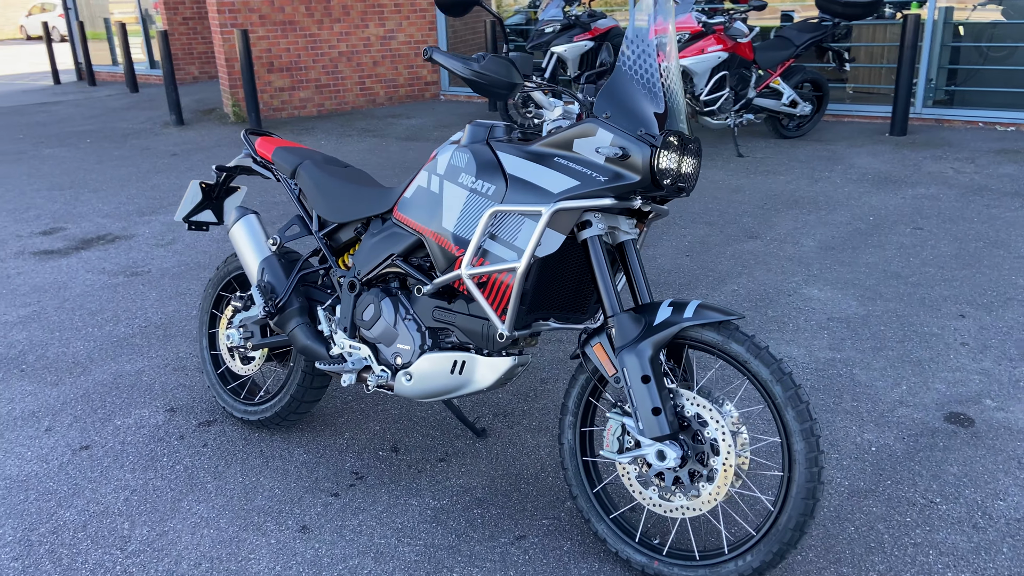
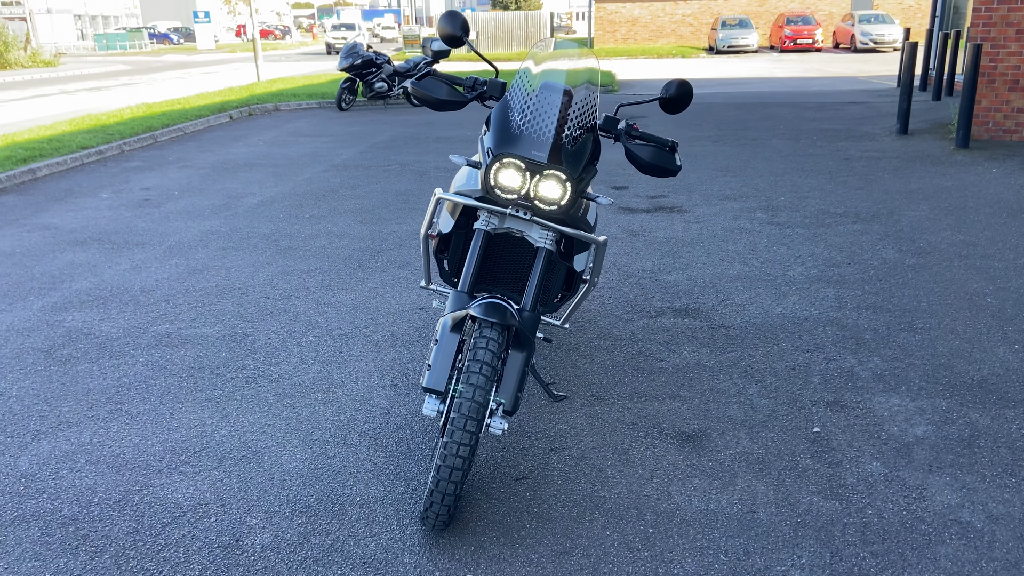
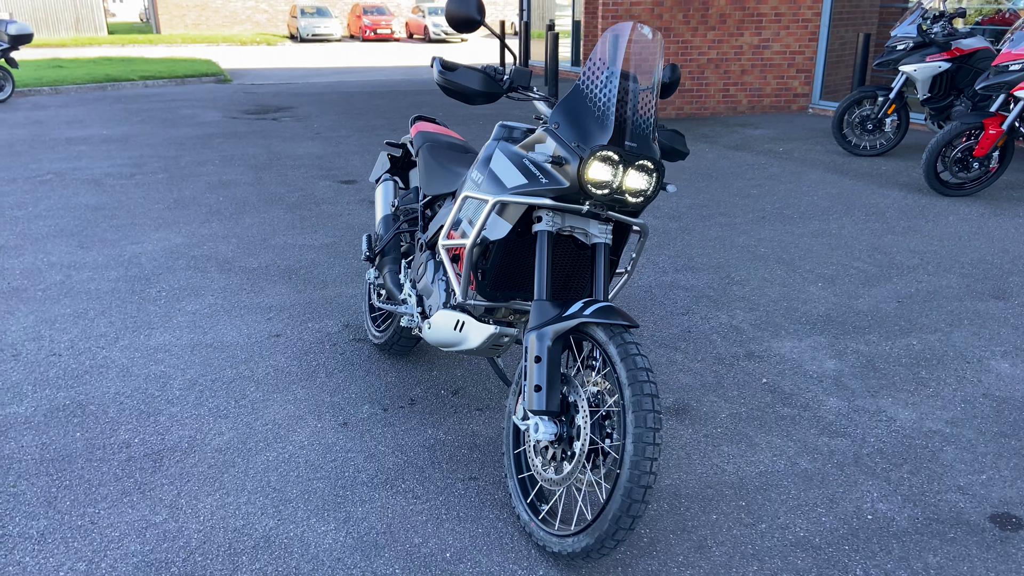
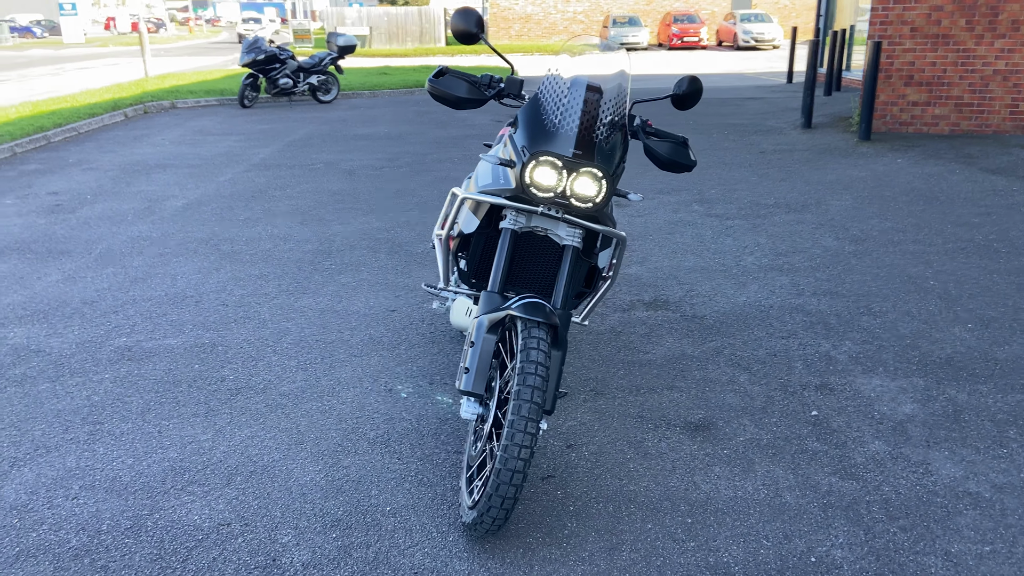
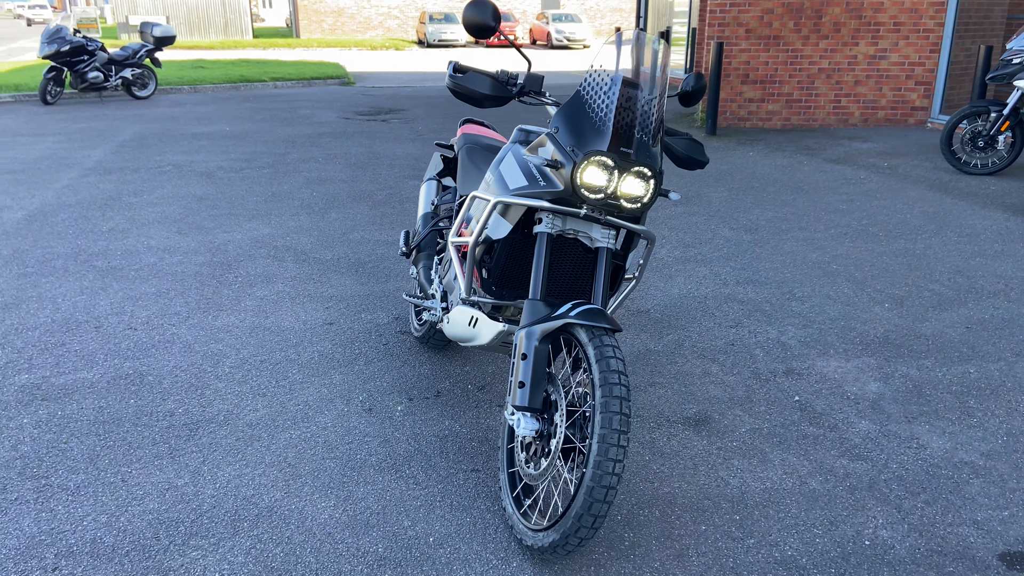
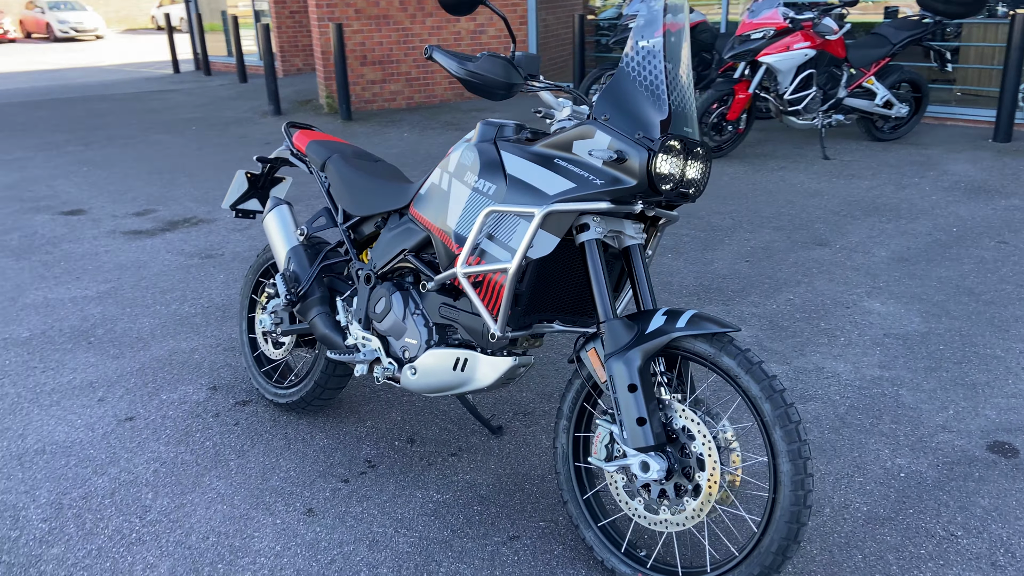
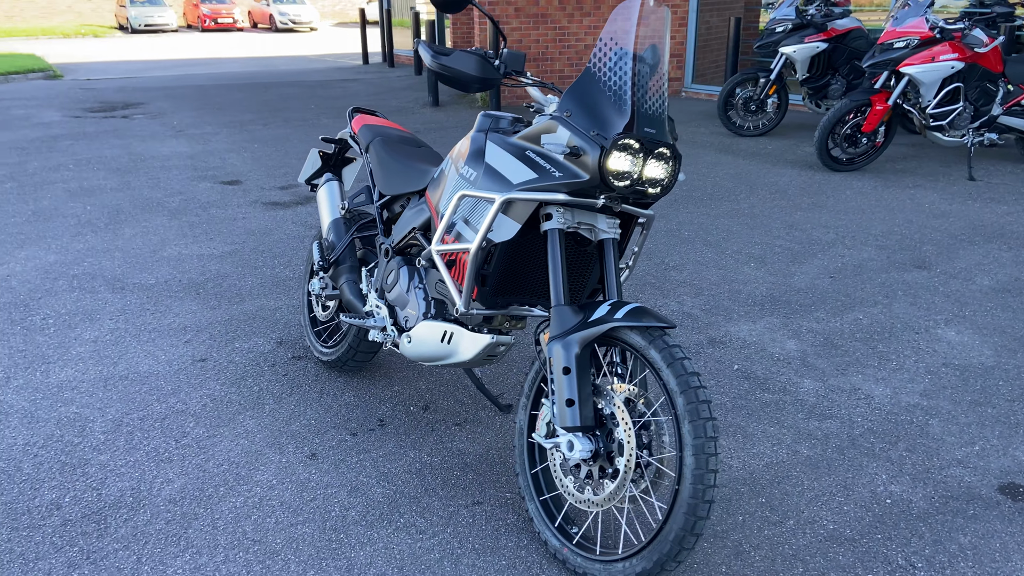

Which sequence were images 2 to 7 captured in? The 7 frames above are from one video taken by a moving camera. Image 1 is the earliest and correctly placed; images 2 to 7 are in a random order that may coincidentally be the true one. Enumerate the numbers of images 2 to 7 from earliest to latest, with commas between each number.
6, 7, 3, 5, 4, 2
